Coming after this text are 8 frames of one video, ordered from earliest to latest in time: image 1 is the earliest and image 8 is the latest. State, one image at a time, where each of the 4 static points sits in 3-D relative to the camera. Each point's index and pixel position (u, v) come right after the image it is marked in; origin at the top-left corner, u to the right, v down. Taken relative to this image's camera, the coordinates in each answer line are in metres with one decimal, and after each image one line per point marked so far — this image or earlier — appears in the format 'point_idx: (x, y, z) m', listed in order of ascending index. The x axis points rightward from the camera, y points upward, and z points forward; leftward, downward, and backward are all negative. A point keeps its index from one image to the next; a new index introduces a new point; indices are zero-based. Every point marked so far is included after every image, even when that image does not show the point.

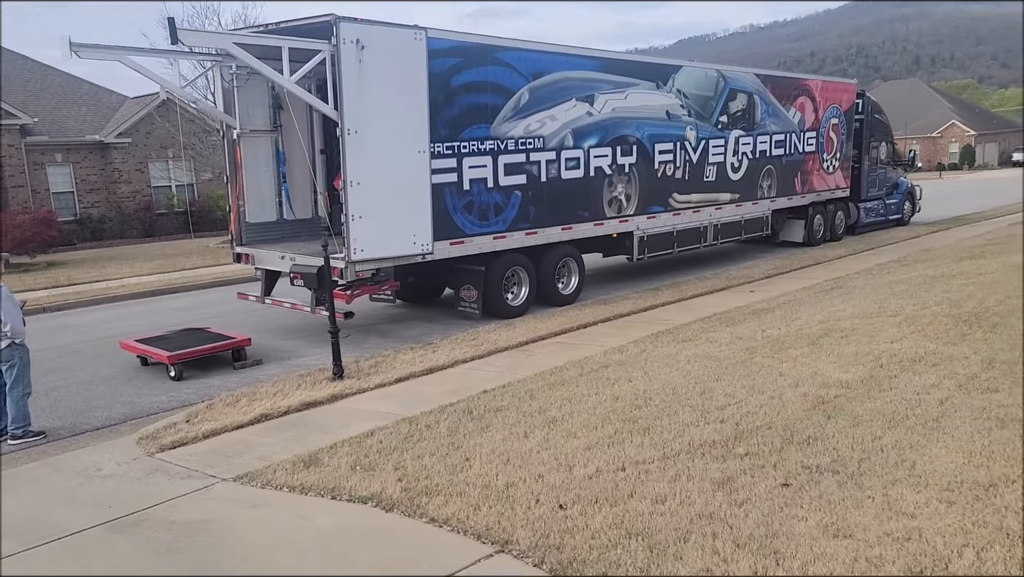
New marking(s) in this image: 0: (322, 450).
0: (-1.4, -1.2, +5.6) m
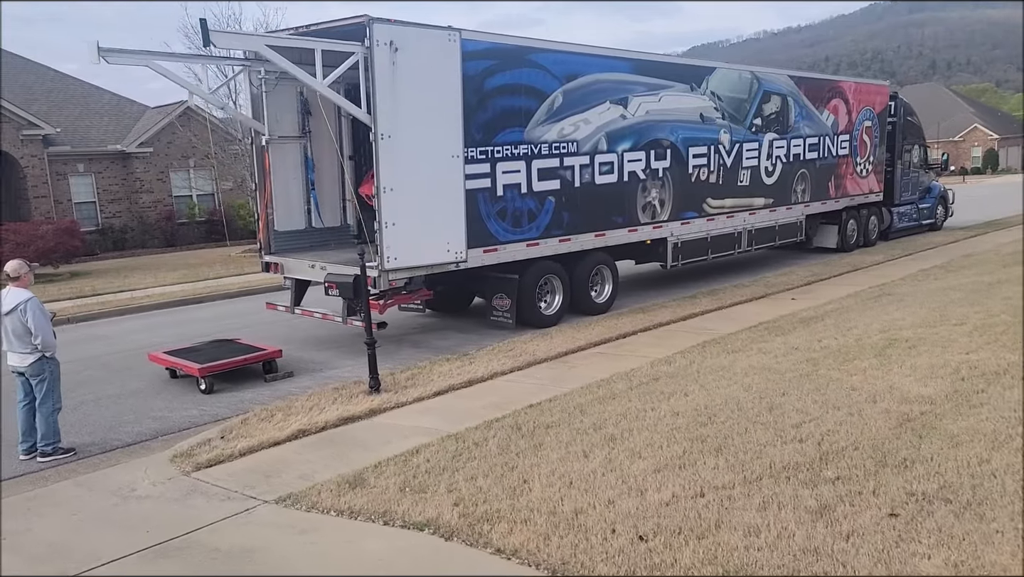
0: (-1.0, -1.3, +5.3) m
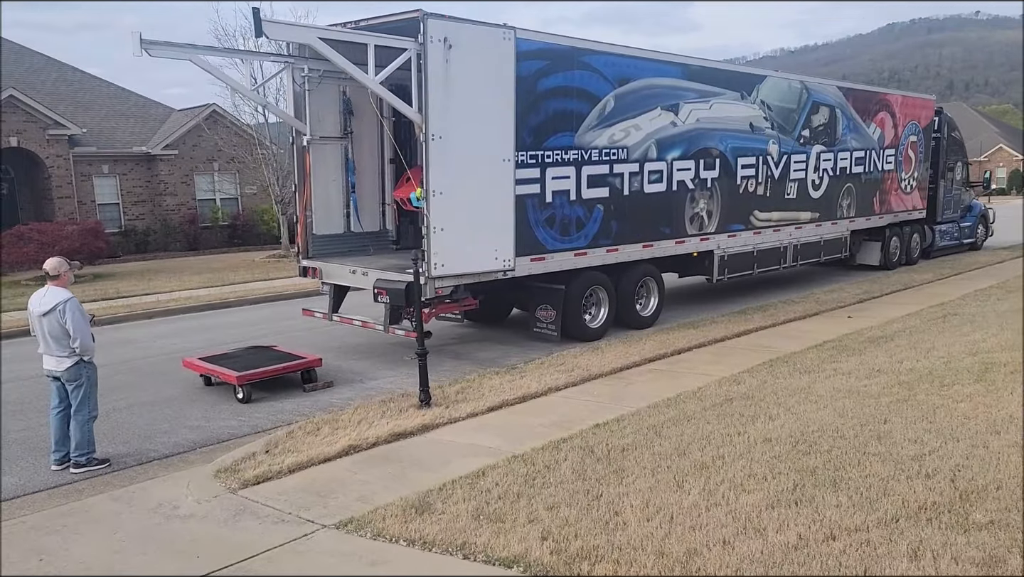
0: (-0.5, -1.3, +4.8) m
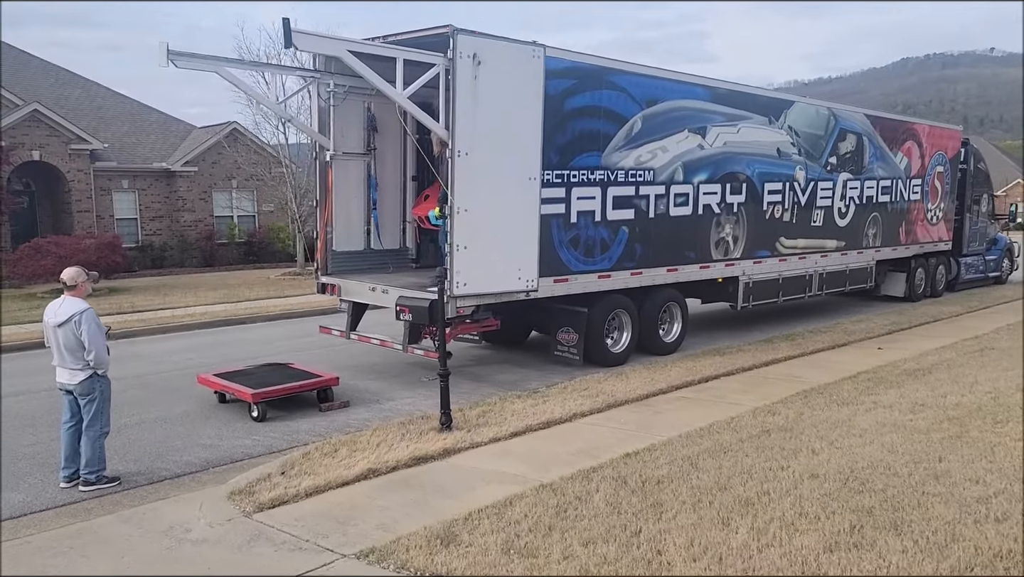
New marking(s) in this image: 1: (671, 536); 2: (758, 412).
0: (-0.3, -1.4, +4.6) m
1: (+0.8, -1.3, +4.0) m
2: (+2.2, -1.1, +6.8) m
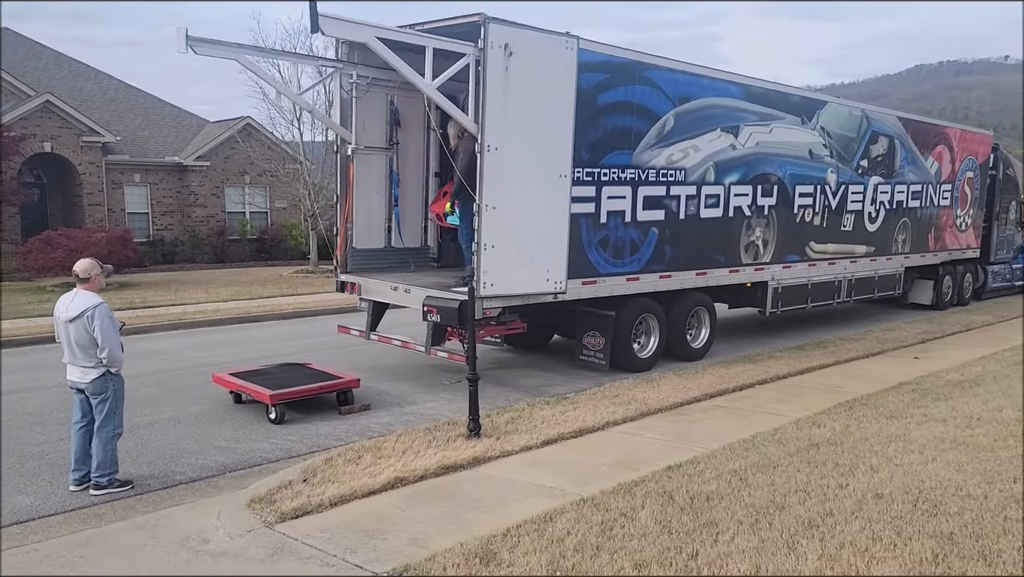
0: (-0.1, -1.4, +4.2) m
1: (+1.1, -1.3, +3.7) m
2: (+2.5, -1.2, +6.5) m
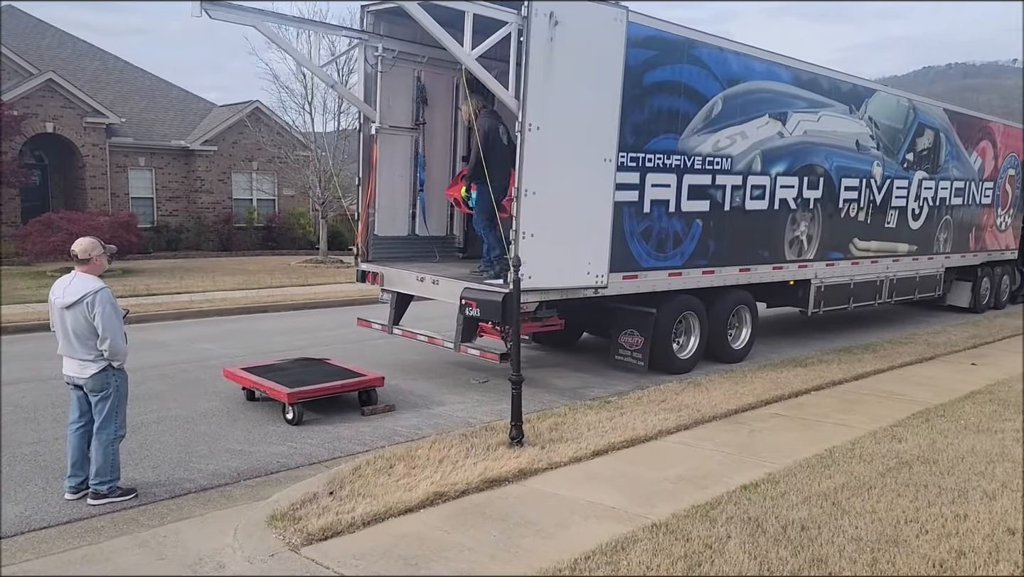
0: (+0.2, -1.4, +3.6) m
1: (+1.4, -1.3, +3.1) m
2: (+2.8, -1.1, +5.8) m
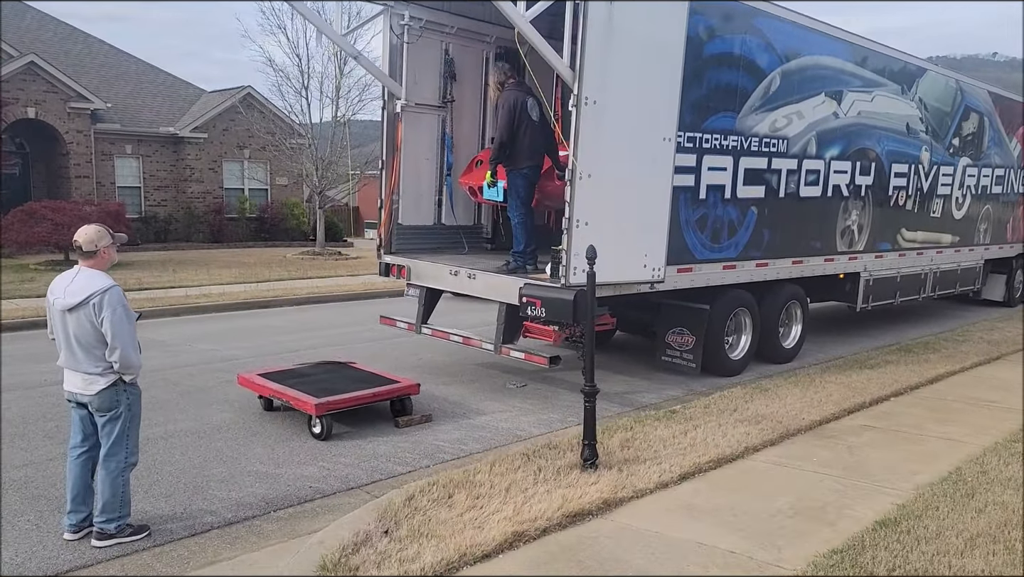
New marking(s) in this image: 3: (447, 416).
0: (+0.8, -1.4, +2.8) m
1: (+1.9, -1.3, +2.3) m
2: (+3.3, -1.1, +5.1) m
3: (-0.6, -1.1, +6.4) m
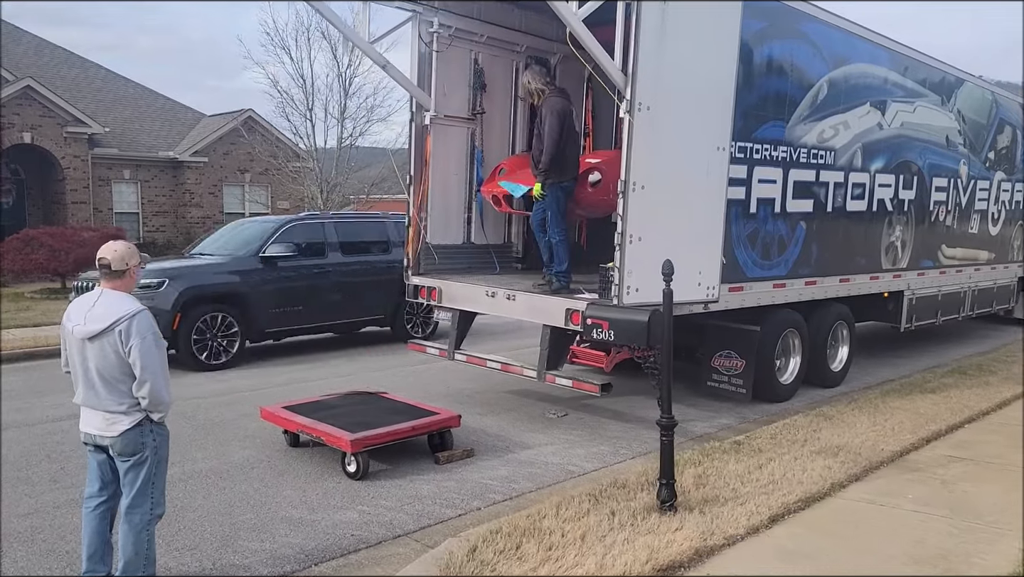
0: (+1.2, -1.4, +2.3) m
1: (+2.4, -1.3, +1.8) m
2: (+3.7, -1.2, +4.6) m
3: (-0.2, -1.3, +5.9) m
